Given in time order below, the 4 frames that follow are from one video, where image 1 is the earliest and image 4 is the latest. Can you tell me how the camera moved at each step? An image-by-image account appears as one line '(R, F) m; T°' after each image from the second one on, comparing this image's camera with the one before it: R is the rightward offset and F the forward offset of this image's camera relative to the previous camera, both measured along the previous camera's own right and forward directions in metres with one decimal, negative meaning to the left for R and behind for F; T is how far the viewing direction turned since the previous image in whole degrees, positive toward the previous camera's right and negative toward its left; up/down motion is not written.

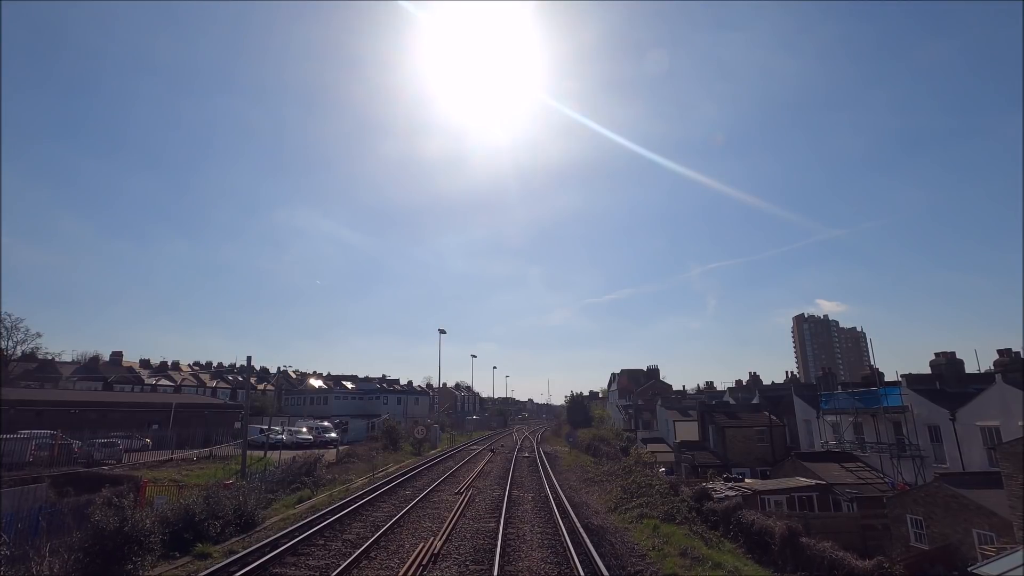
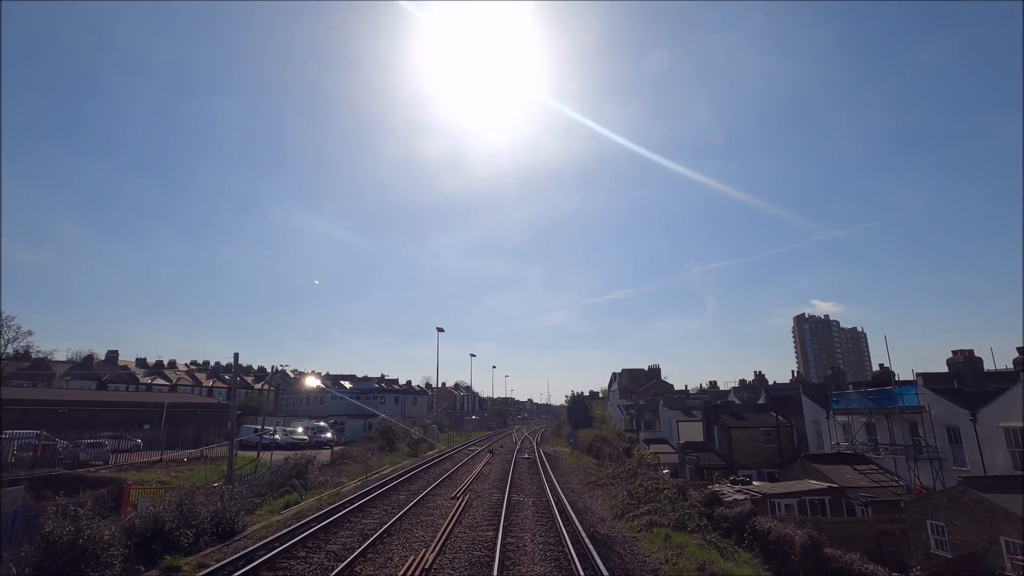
(0.0, +0.8) m; 0°
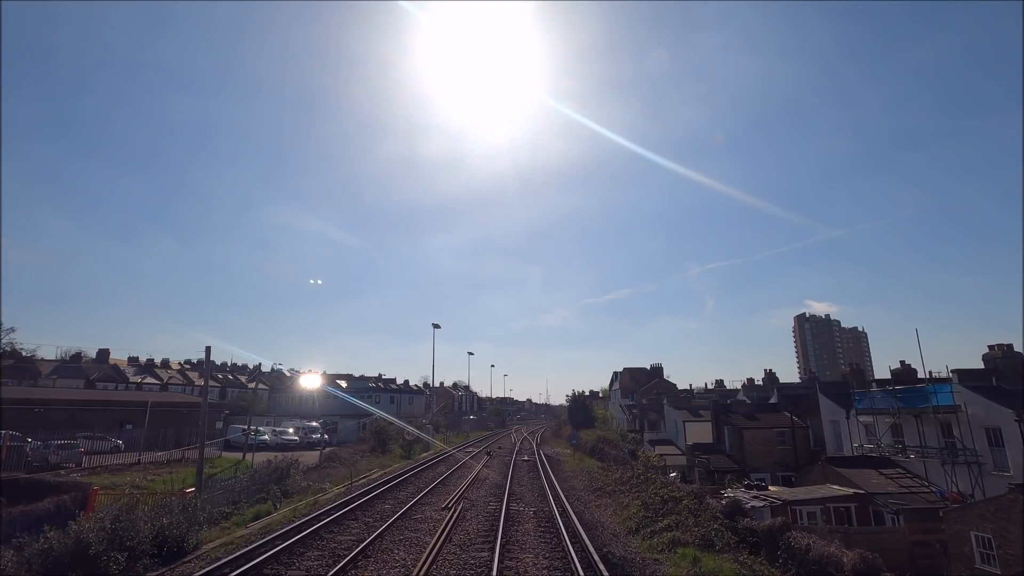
(0.0, +1.5) m; 0°
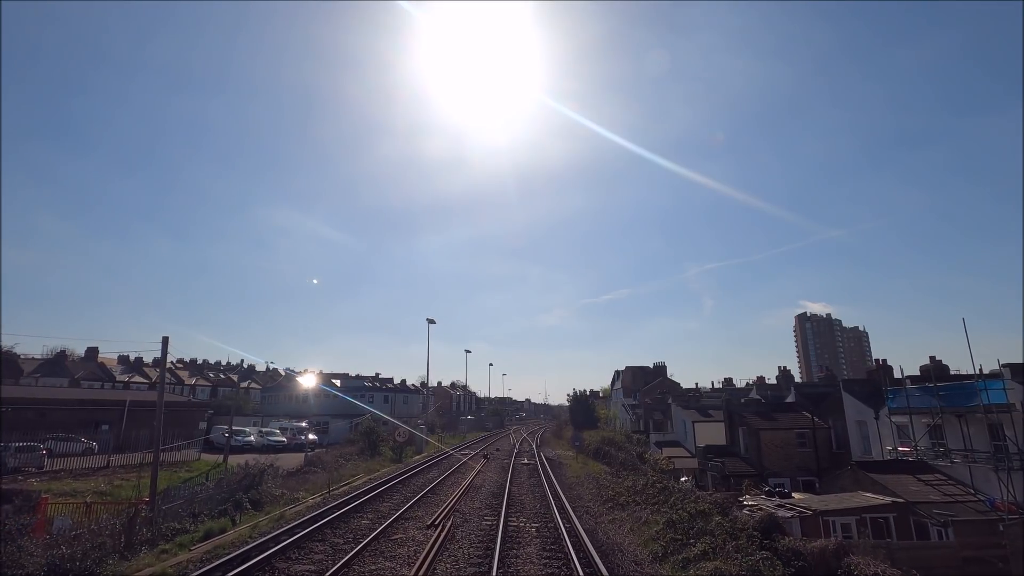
(0.0, +1.8) m; 0°
